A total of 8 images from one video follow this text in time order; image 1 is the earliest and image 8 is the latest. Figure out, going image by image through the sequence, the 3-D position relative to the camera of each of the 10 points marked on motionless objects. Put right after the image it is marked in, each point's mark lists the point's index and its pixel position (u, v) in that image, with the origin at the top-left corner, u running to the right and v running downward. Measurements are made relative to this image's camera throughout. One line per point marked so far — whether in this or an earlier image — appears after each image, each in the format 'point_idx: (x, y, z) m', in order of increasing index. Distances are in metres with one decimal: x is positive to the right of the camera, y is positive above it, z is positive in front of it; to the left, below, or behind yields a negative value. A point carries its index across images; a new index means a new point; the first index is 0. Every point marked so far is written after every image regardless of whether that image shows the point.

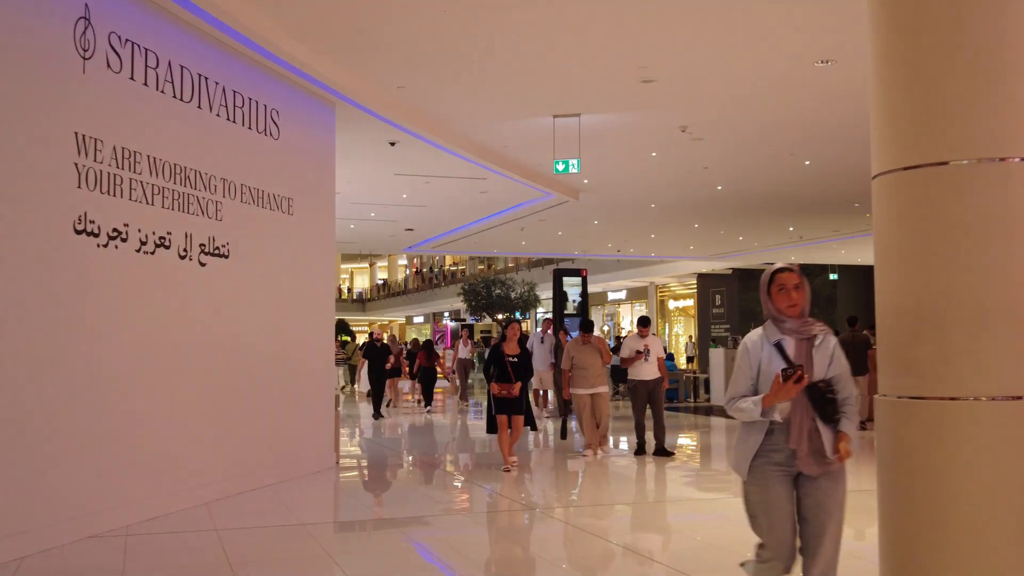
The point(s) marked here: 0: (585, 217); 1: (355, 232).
0: (+1.3, +1.2, +17.3) m
1: (-2.8, +1.0, +18.9) m
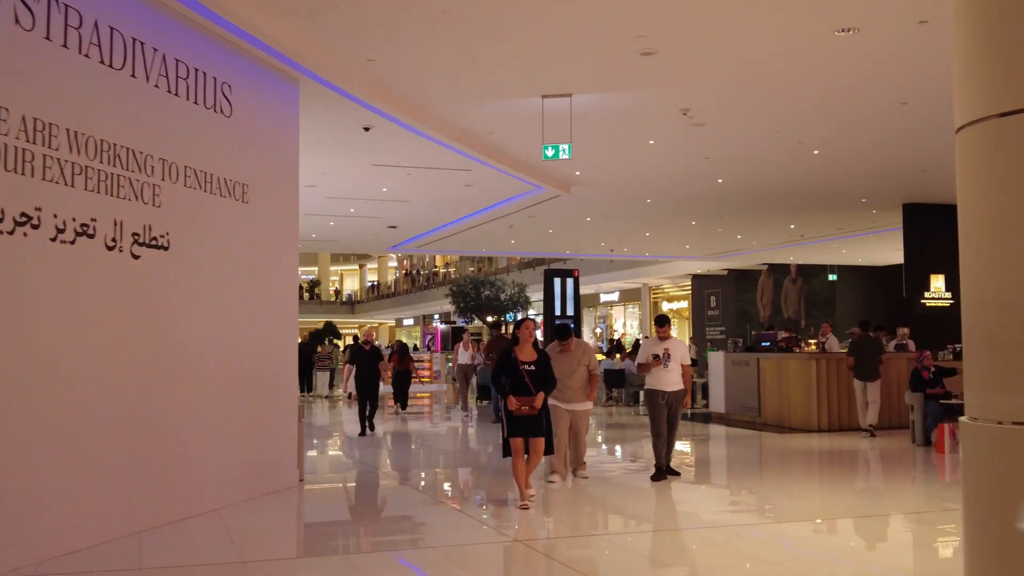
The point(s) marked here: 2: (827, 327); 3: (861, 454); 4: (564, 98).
0: (+1.1, +1.2, +16.3) m
1: (-3.0, +1.0, +17.9) m
2: (+4.2, -0.5, +13.9) m
3: (+3.6, -1.7, +10.8) m
4: (+0.4, +1.6, +8.9) m
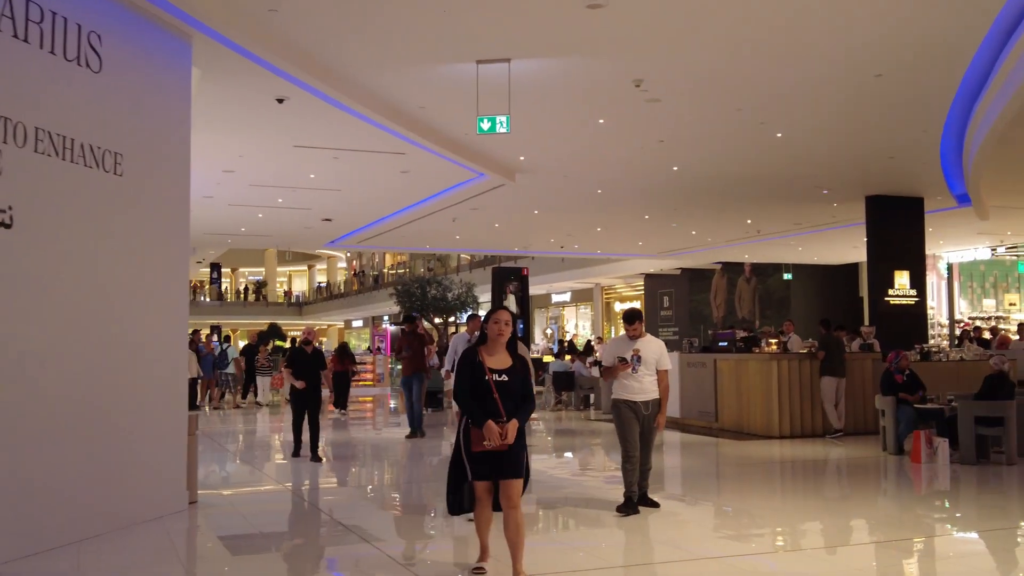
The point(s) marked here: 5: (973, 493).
0: (+0.2, +1.2, +15.3) m
1: (-4.0, +1.1, +16.7) m
2: (+3.5, -0.5, +13.0) m
3: (+3.0, -1.7, +9.8) m
4: (-0.1, +1.7, +7.9) m
5: (+3.8, -1.7, +8.5) m
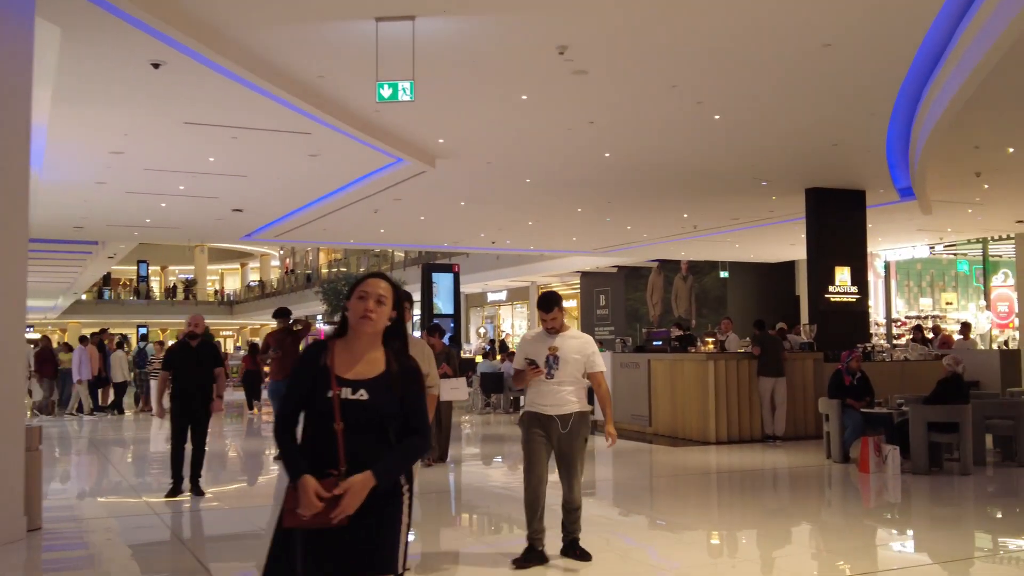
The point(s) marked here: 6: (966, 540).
0: (-0.9, +1.3, +14.4) m
1: (-5.1, +1.2, +15.5) m
2: (+2.5, -0.4, +12.2) m
3: (+2.3, -1.6, +9.1) m
4: (-0.7, +1.8, +6.9) m
5: (+3.1, -1.6, +7.8) m
6: (+3.0, -1.6, +6.8) m
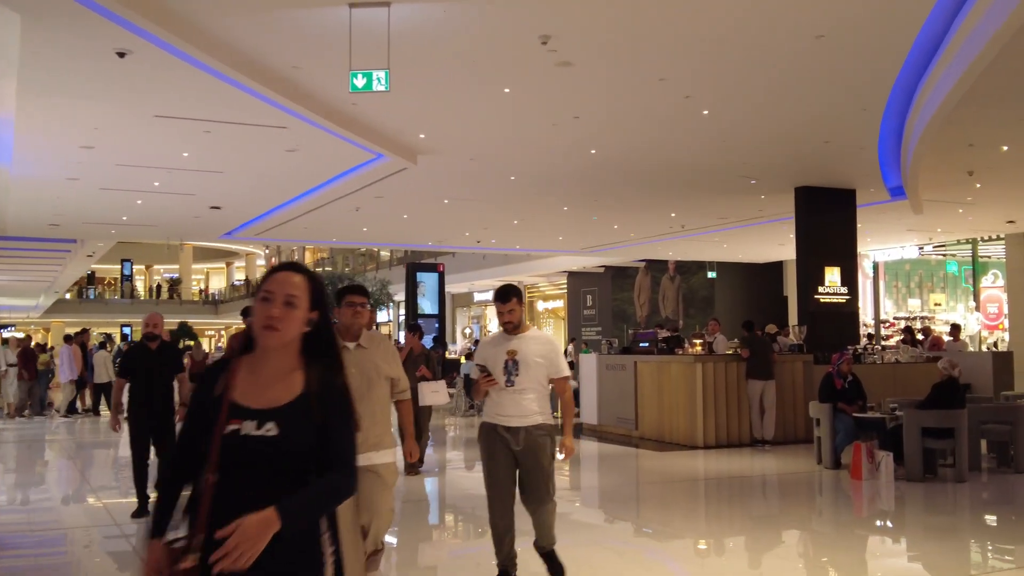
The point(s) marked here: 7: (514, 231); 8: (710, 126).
0: (-1.1, +1.3, +14.1) m
1: (-5.3, +1.2, +15.1) m
2: (+2.3, -0.4, +12.0) m
3: (+2.1, -1.6, +8.8) m
4: (-0.8, +1.8, +6.6) m
5: (+3.0, -1.6, +7.5) m
6: (+2.8, -1.7, +6.5) m
7: (0.0, +1.0, +18.2) m
8: (+1.9, +1.5, +9.9) m
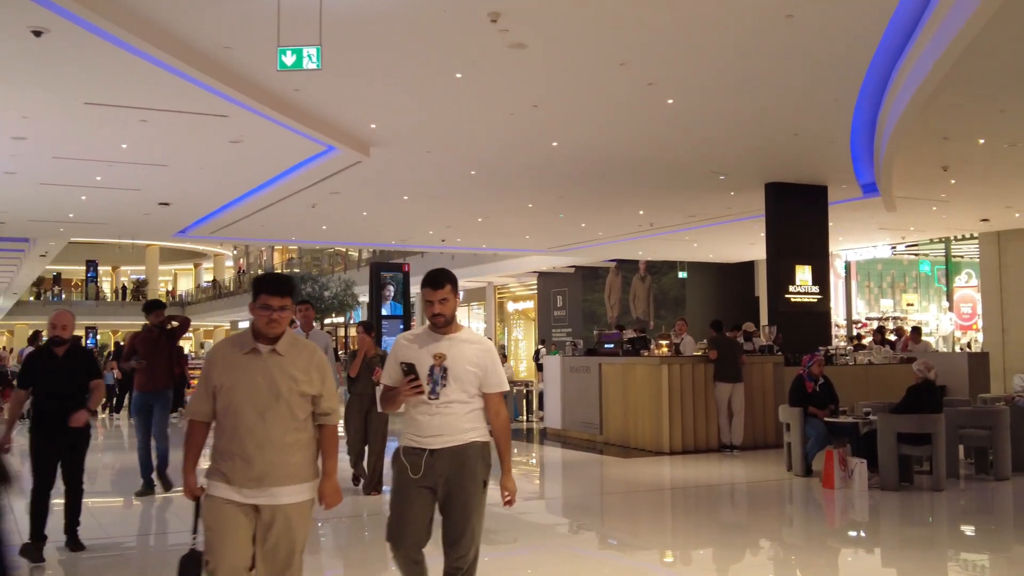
0: (-1.6, +1.3, +13.5) m
1: (-5.9, +1.2, +14.5) m
2: (+1.9, -0.4, +11.5) m
3: (+1.7, -1.6, +8.3) m
4: (-1.2, +1.8, +6.1) m
5: (+2.6, -1.6, +7.1) m
6: (+2.5, -1.6, +6.1) m
7: (-0.6, +1.0, +17.7) m
8: (+1.5, +1.6, +9.4) m
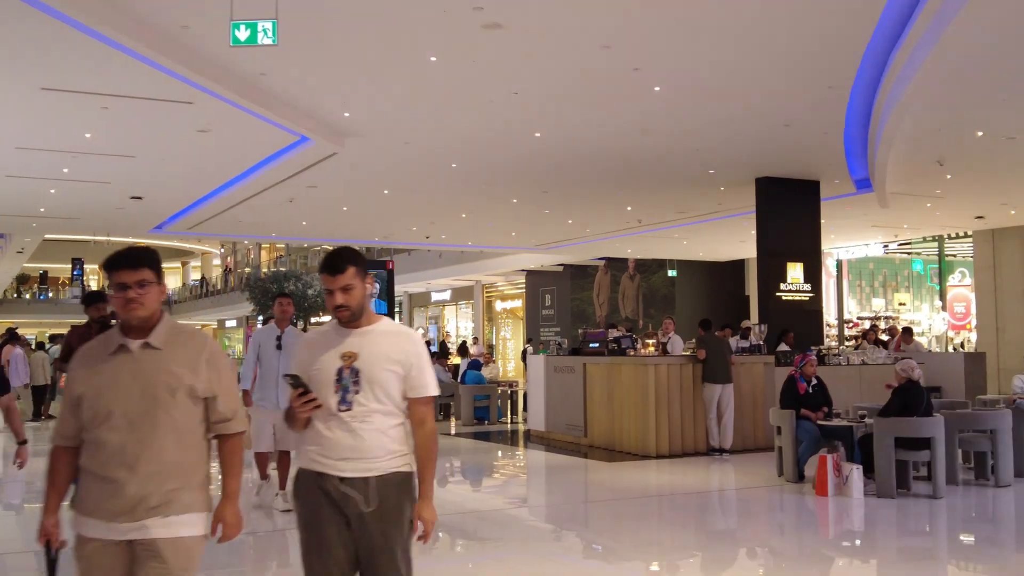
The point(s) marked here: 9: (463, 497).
0: (-1.8, +1.3, +13.1) m
1: (-6.1, +1.2, +14.0) m
2: (+1.7, -0.4, +11.1) m
3: (+1.6, -1.6, +7.9) m
4: (-1.3, +1.8, +5.6) m
5: (+2.5, -1.6, +6.7) m
6: (+2.4, -1.6, +5.7) m
7: (-0.8, +1.0, +17.3) m
8: (+1.3, +1.6, +9.0) m
9: (-0.4, -1.7, +8.4) m
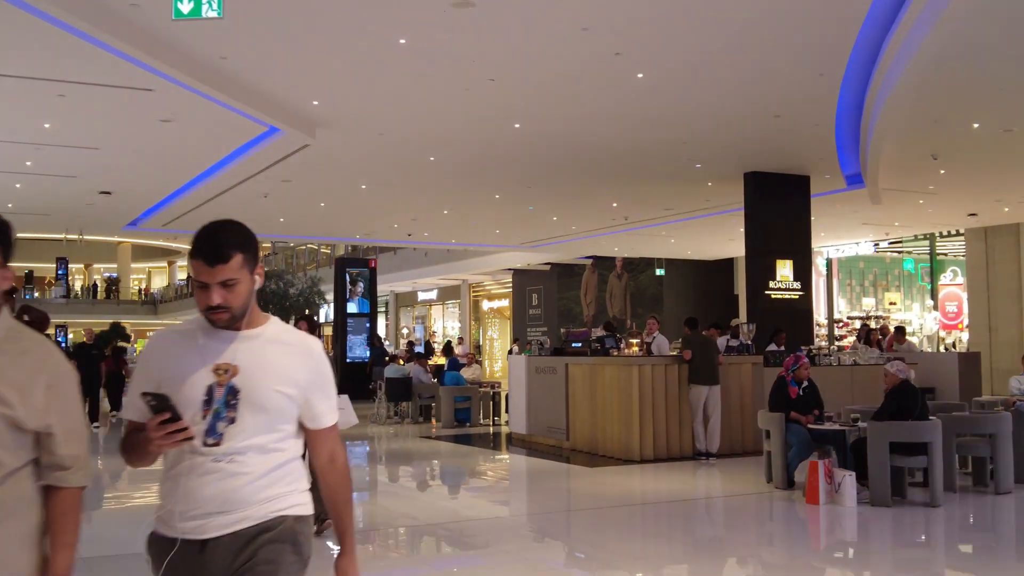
0: (-2.0, +1.3, +12.6) m
1: (-6.3, +1.3, +13.6) m
2: (+1.5, -0.3, +10.7) m
3: (+1.4, -1.6, +7.5) m
4: (-1.5, +1.8, +5.2) m
5: (+2.3, -1.6, +6.3) m
6: (+2.2, -1.6, +5.3) m
7: (-1.1, +1.1, +16.9) m
8: (+1.1, +1.6, +8.6) m
9: (-0.6, -1.7, +8.0) m
